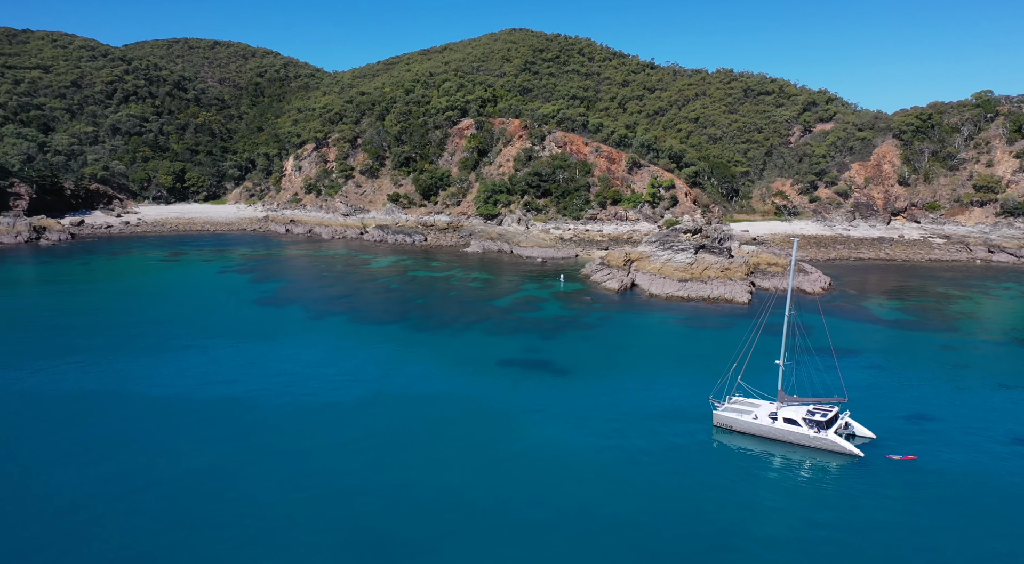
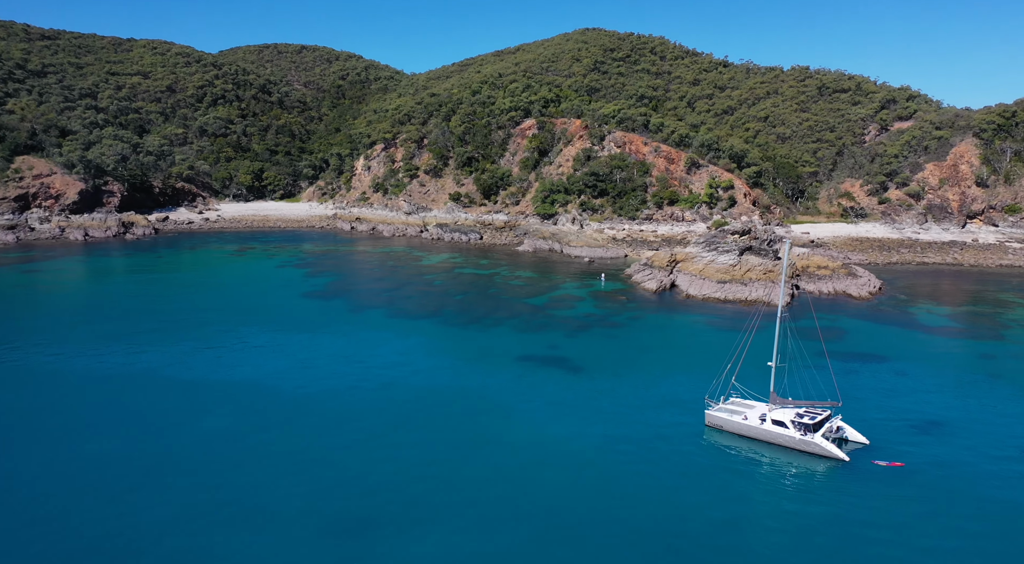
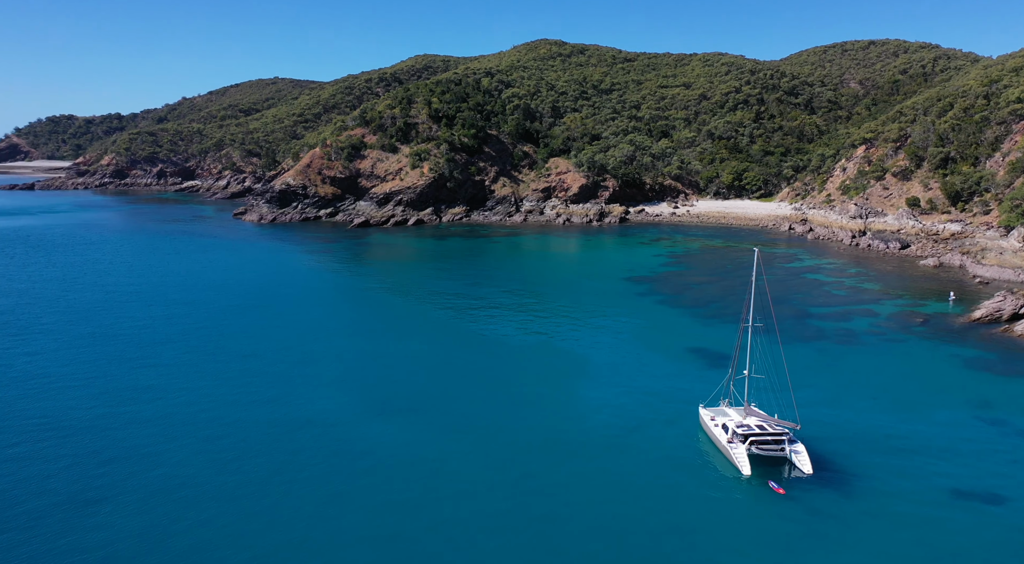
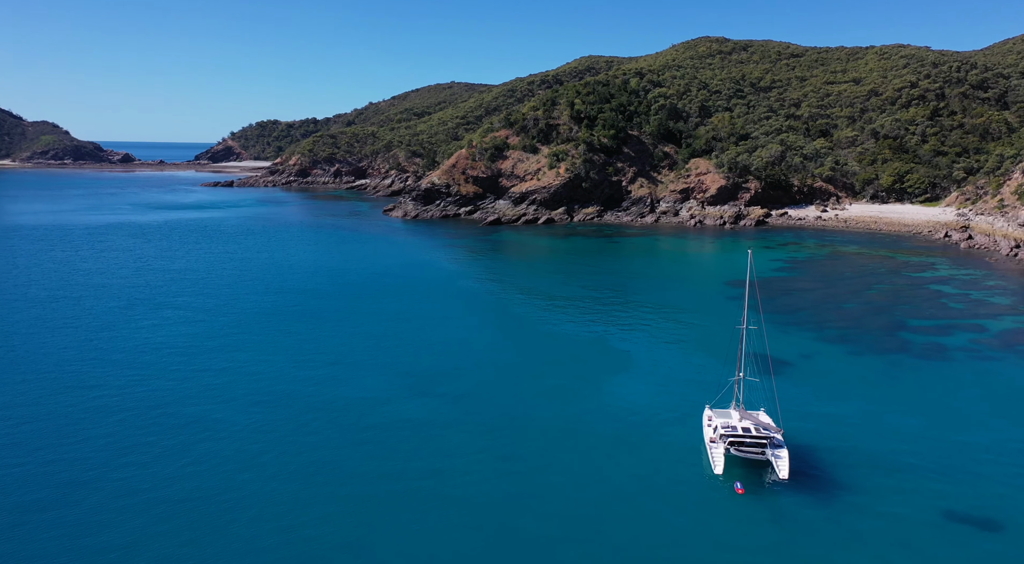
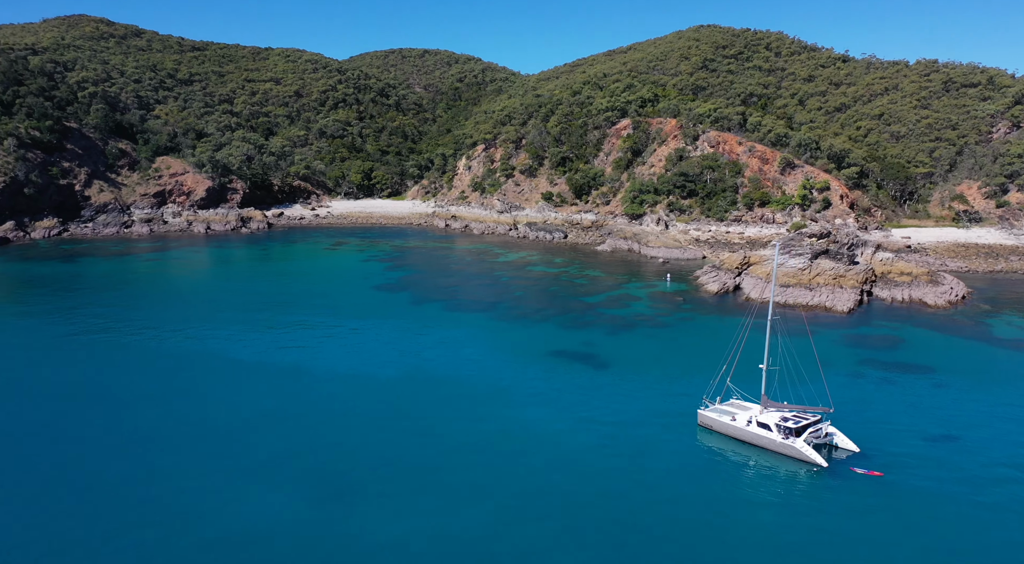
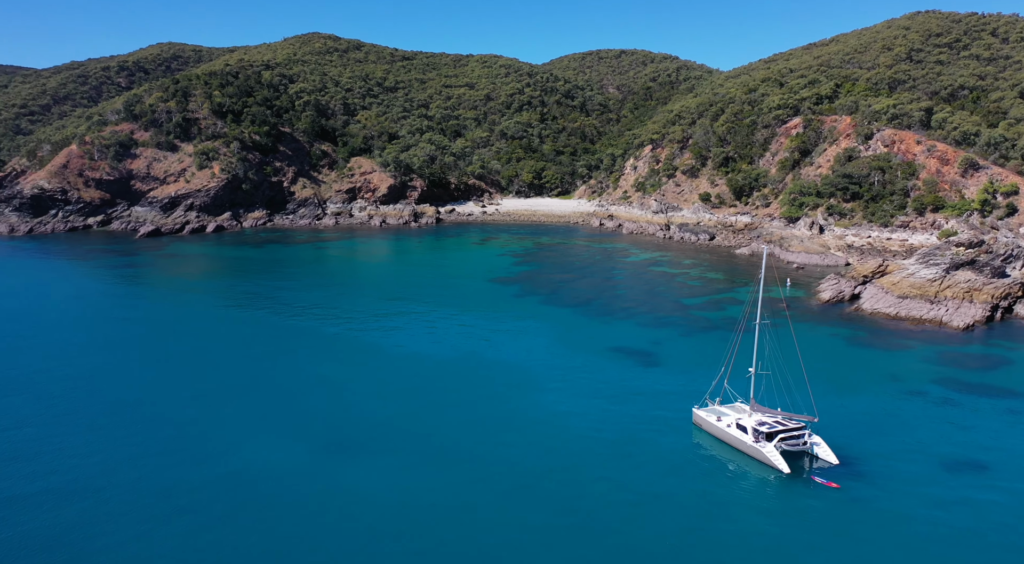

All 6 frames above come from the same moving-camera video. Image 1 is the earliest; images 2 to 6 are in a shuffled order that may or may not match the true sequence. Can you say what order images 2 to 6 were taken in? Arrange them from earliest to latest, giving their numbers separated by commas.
2, 5, 6, 3, 4
